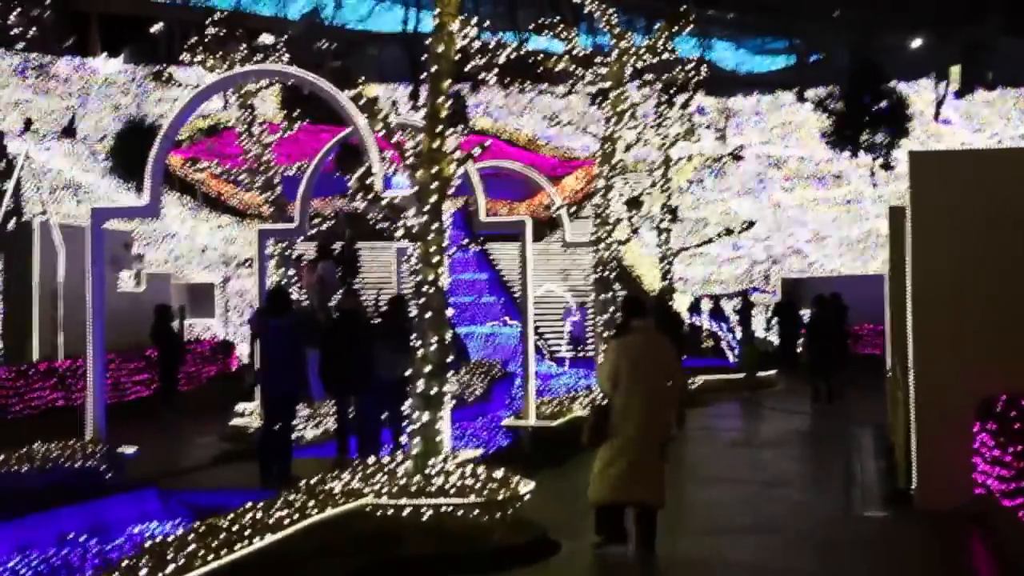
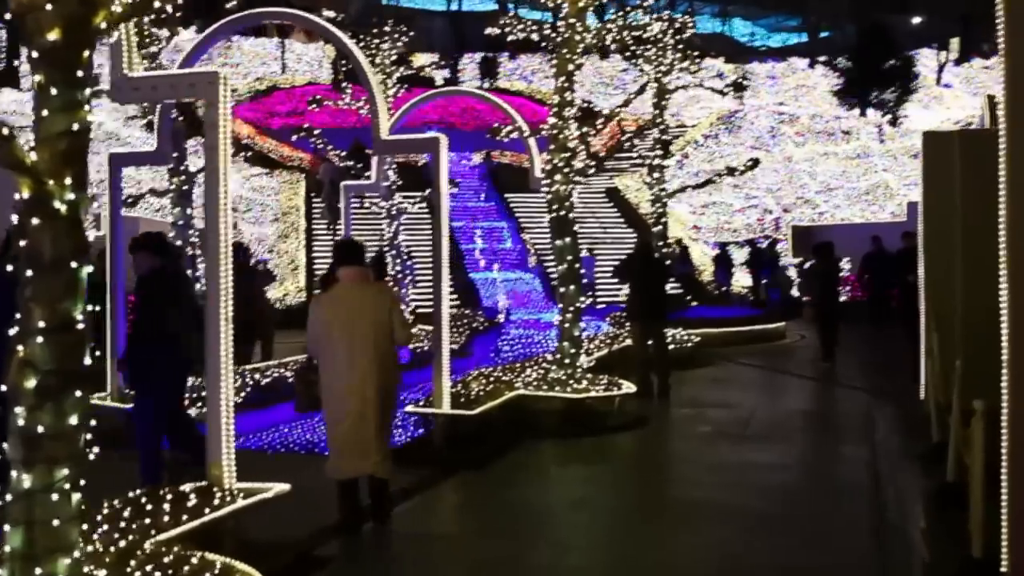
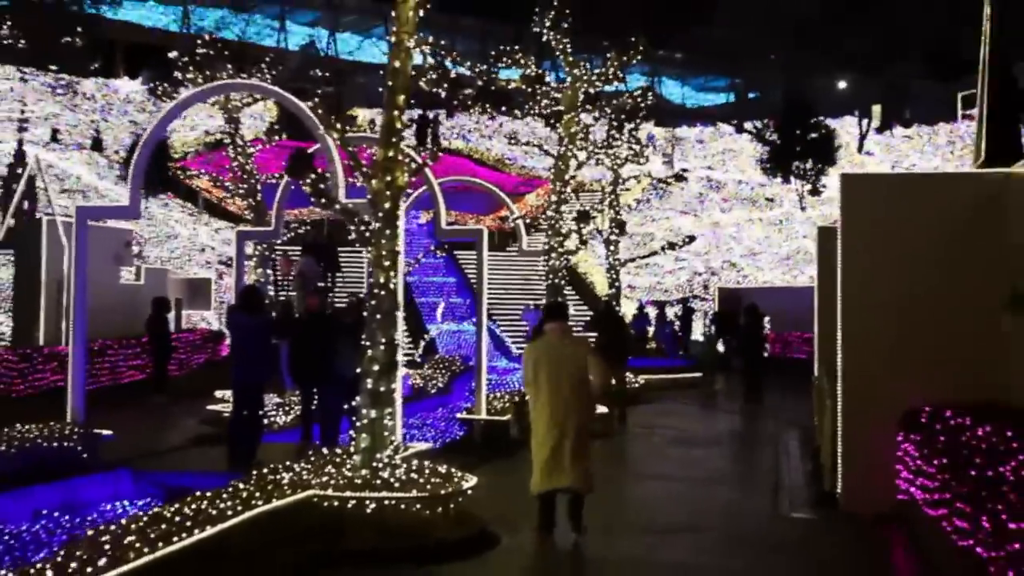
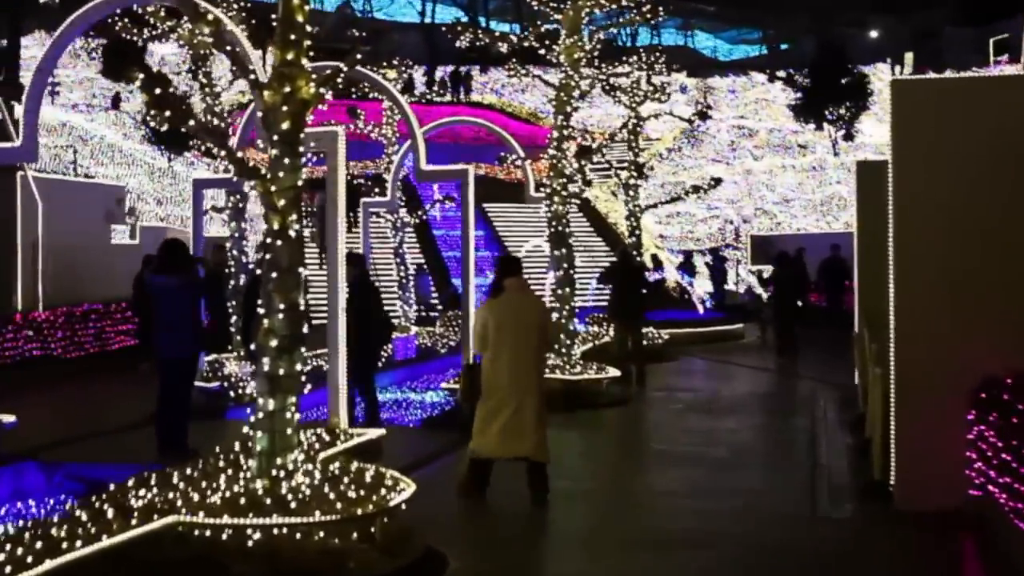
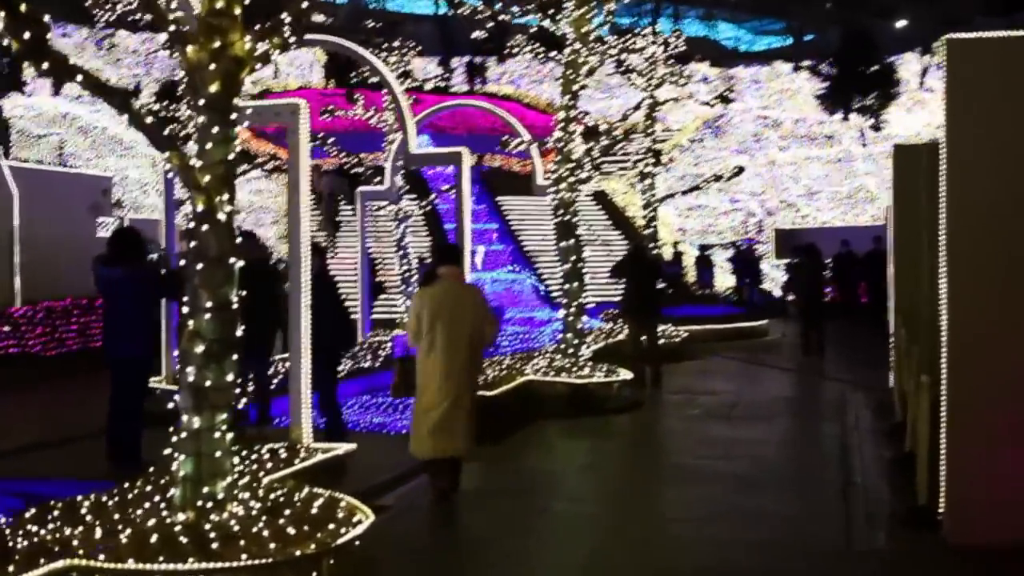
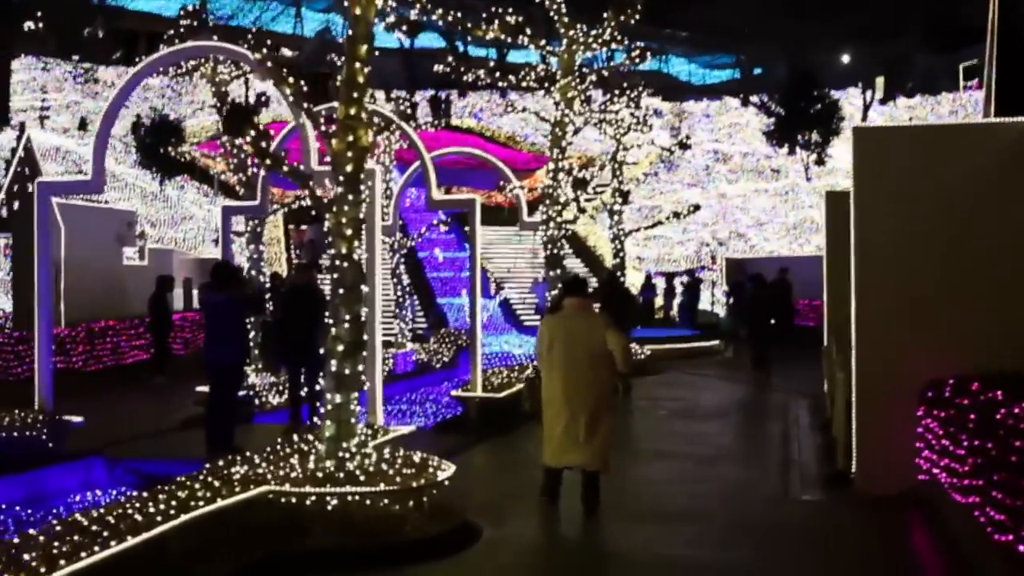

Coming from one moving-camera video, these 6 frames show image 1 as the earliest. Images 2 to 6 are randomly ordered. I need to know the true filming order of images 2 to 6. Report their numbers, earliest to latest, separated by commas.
3, 6, 4, 5, 2
